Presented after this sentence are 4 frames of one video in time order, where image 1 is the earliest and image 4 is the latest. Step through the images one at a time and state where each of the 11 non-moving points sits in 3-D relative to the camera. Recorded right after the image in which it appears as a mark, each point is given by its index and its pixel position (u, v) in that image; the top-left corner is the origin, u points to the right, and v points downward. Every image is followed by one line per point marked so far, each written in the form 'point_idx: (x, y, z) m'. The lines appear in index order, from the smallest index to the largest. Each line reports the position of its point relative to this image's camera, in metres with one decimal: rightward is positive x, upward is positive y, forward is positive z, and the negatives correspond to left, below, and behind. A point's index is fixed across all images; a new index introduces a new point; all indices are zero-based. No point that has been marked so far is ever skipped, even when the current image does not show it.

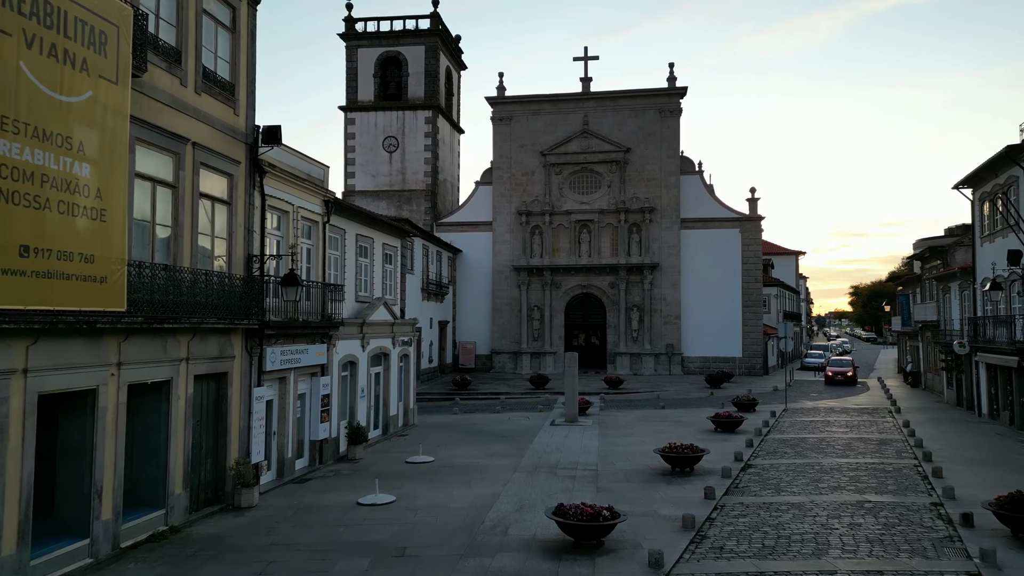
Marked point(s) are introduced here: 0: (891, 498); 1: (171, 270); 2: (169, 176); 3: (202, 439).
0: (+7.3, -4.1, +13.8) m
1: (-5.7, +0.3, +12.0) m
2: (-6.0, +1.9, +12.4) m
3: (-5.8, -2.8, +13.3) m
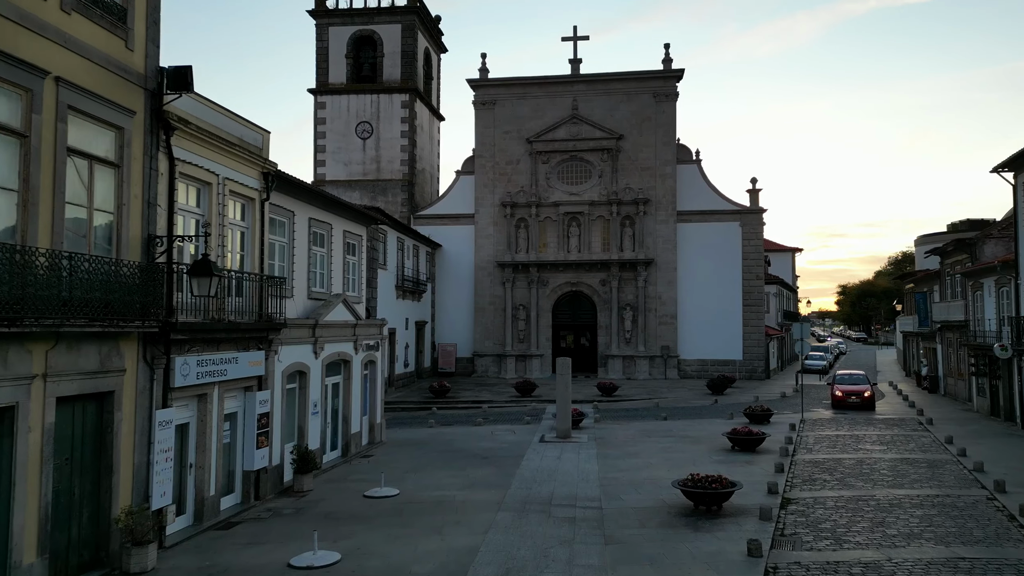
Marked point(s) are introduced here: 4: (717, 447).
0: (+7.1, -3.9, +10.6) m
1: (-5.9, +0.4, +8.5) m
2: (-6.2, +2.1, +8.9) m
3: (-6.1, -2.7, +9.8) m
4: (+5.6, -4.4, +19.6) m
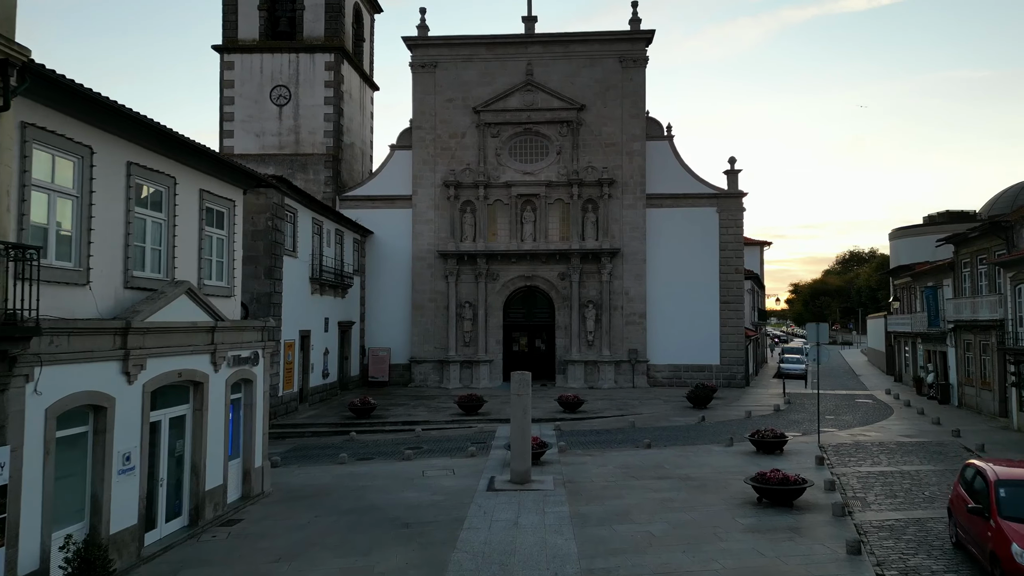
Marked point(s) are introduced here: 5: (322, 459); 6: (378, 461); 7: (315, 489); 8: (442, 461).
0: (+6.5, -3.7, +5.1) m
1: (-6.3, +0.7, +2.0) m
2: (-6.7, +2.3, +2.5) m
3: (-6.6, -2.4, +3.4) m
4: (+4.4, -4.1, +13.9) m
5: (-5.2, -4.7, +19.5) m
6: (-3.6, -4.7, +19.3) m
7: (-4.4, -4.5, +15.9) m
8: (-1.8, -4.6, +18.9) m
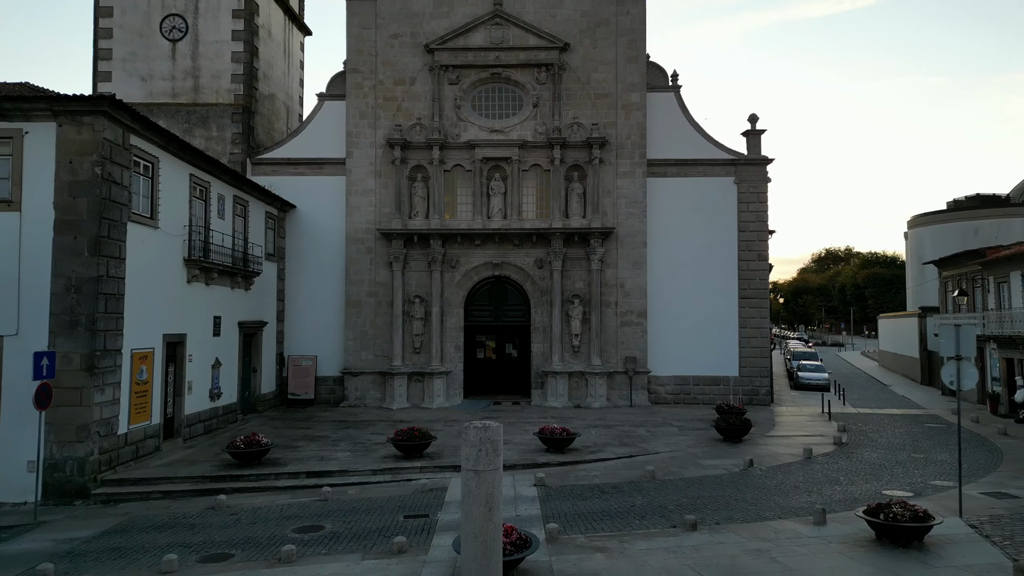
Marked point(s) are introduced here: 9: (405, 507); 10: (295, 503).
0: (+6.4, -3.3, -2.6) m
1: (-6.2, +1.1, -6.2) m
2: (-6.6, +2.7, -5.8) m
3: (-6.5, -2.0, -4.9) m
4: (+3.9, -3.7, +6.1) m
5: (-5.9, -4.3, +11.3) m
6: (-4.3, -4.3, +11.1) m
7: (-4.9, -4.1, +7.8) m
8: (-2.5, -4.2, +10.8) m
9: (-2.1, -4.2, +13.8) m
10: (-4.4, -4.4, +14.6) m
